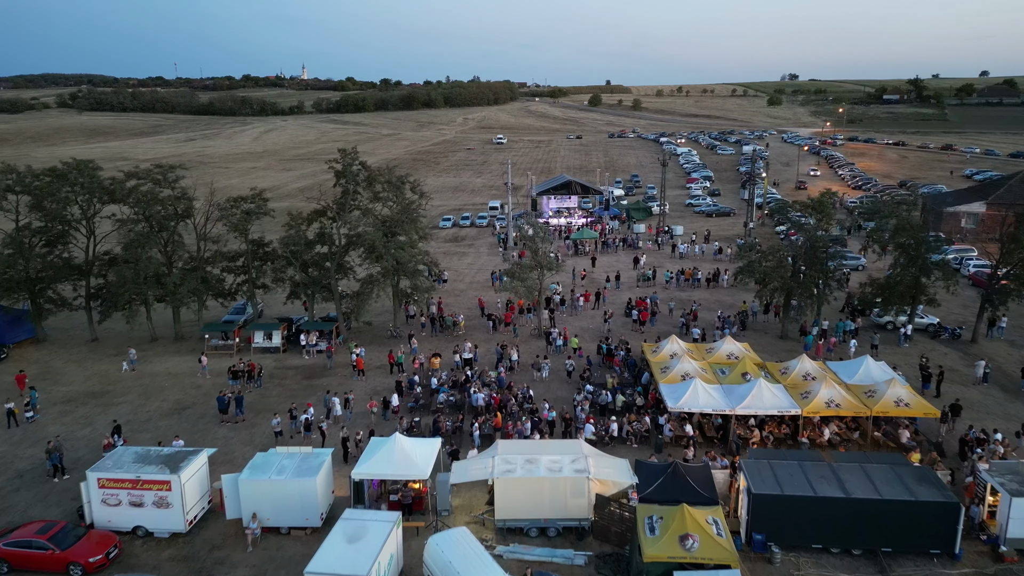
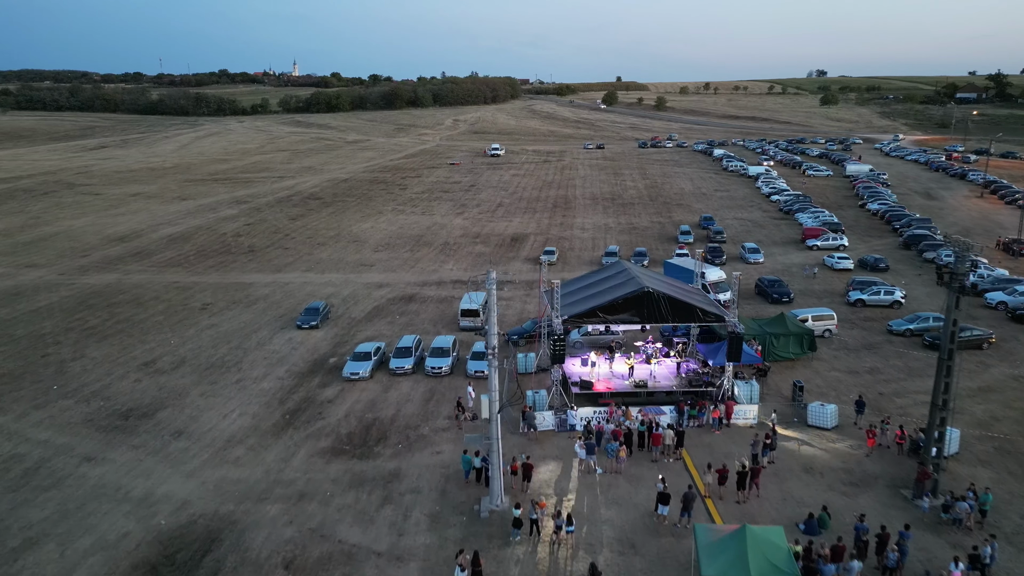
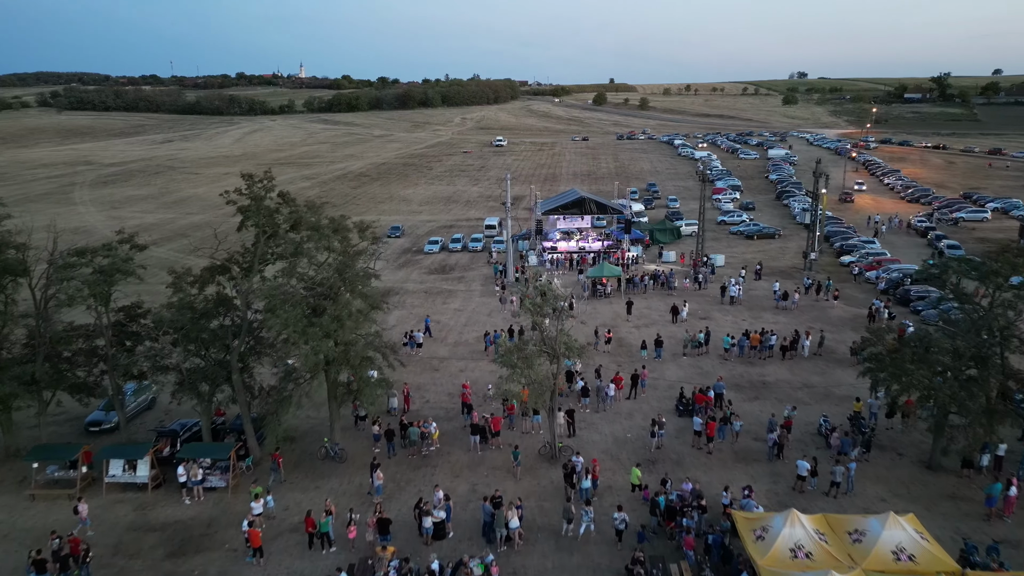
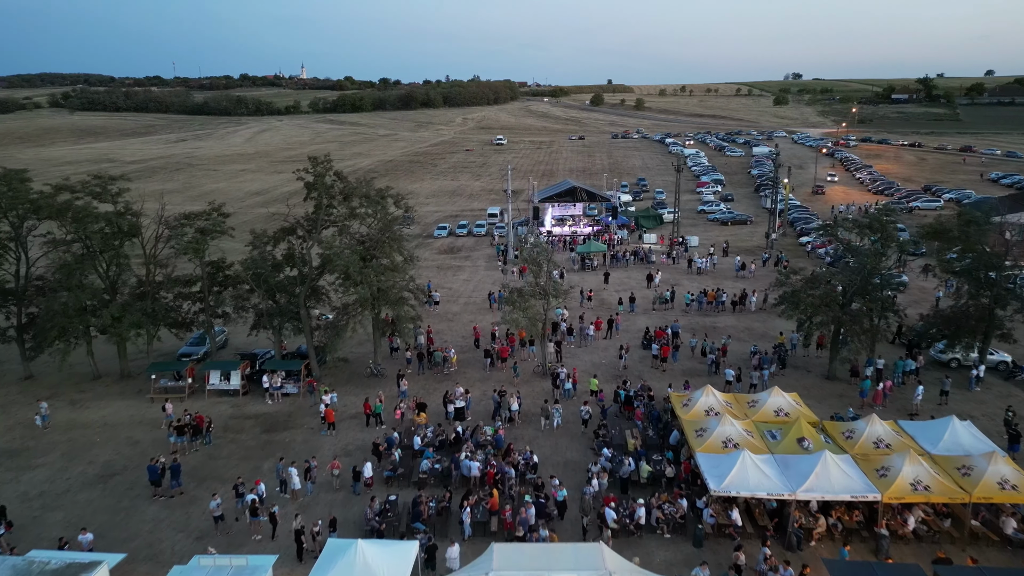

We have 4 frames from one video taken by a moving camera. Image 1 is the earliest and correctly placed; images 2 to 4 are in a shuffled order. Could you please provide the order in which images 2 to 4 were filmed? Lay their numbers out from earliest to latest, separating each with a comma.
4, 3, 2
